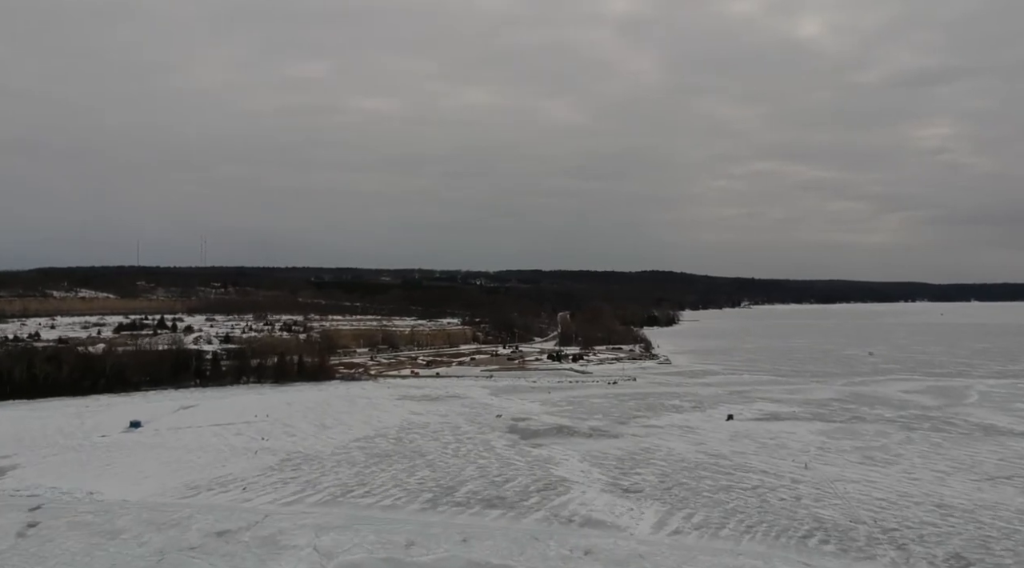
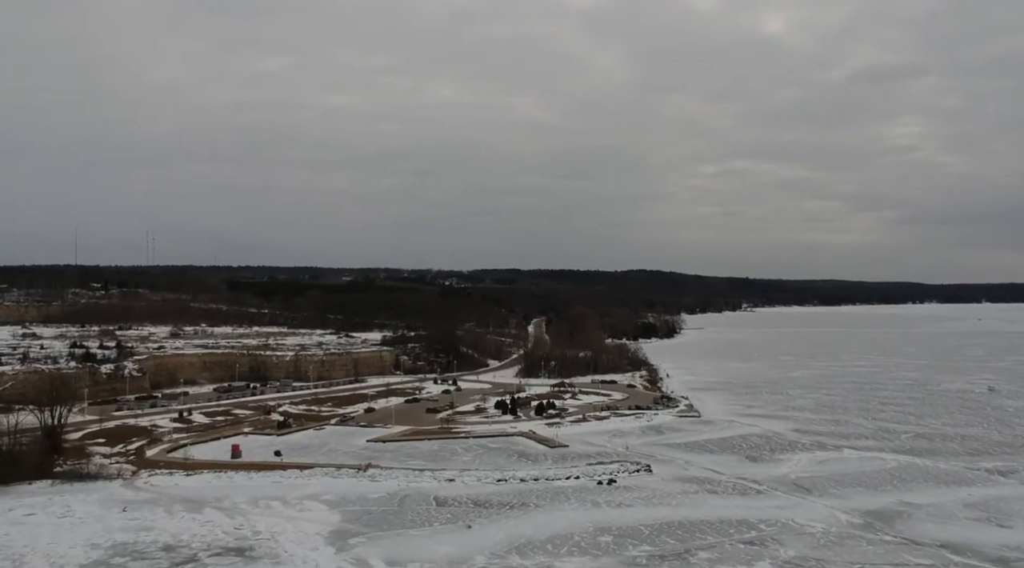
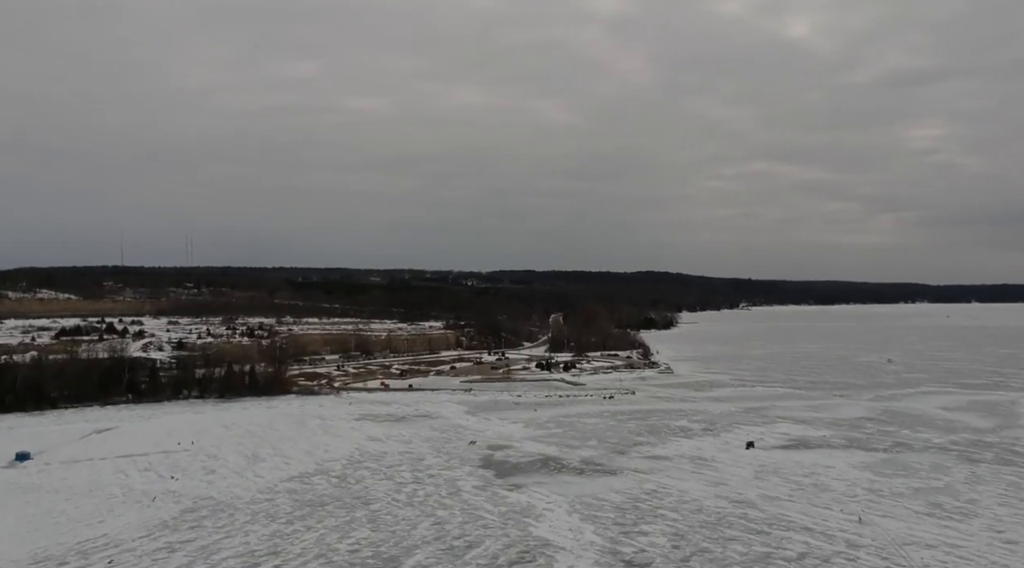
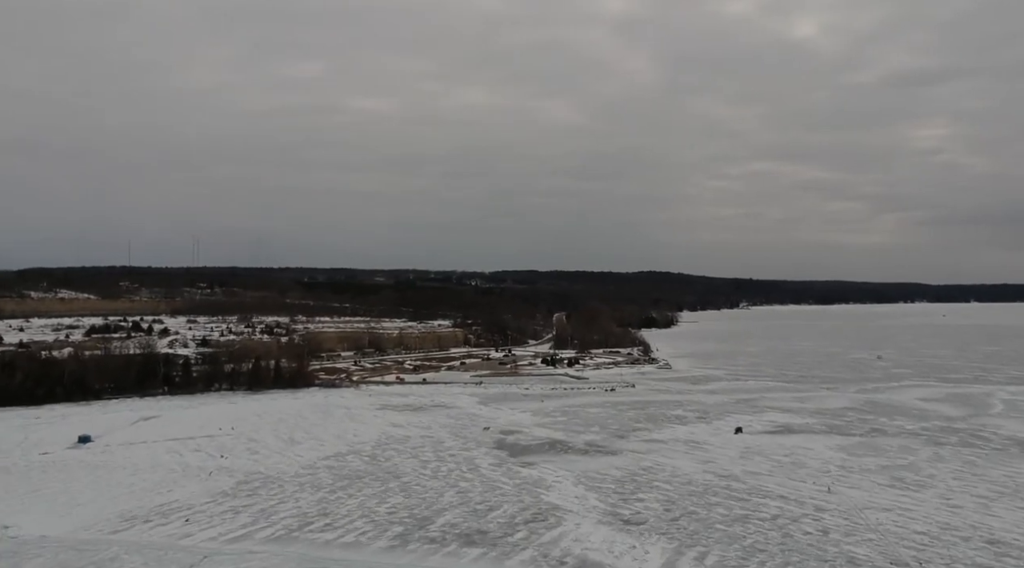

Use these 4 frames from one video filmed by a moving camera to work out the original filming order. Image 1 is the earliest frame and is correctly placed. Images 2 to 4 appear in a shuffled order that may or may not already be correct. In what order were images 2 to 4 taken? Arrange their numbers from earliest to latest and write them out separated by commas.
4, 3, 2
